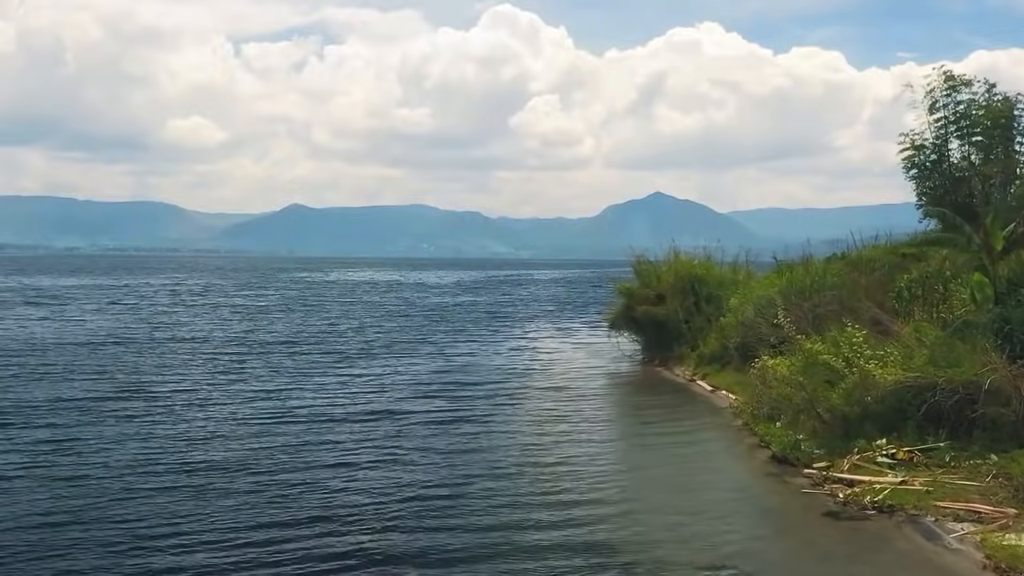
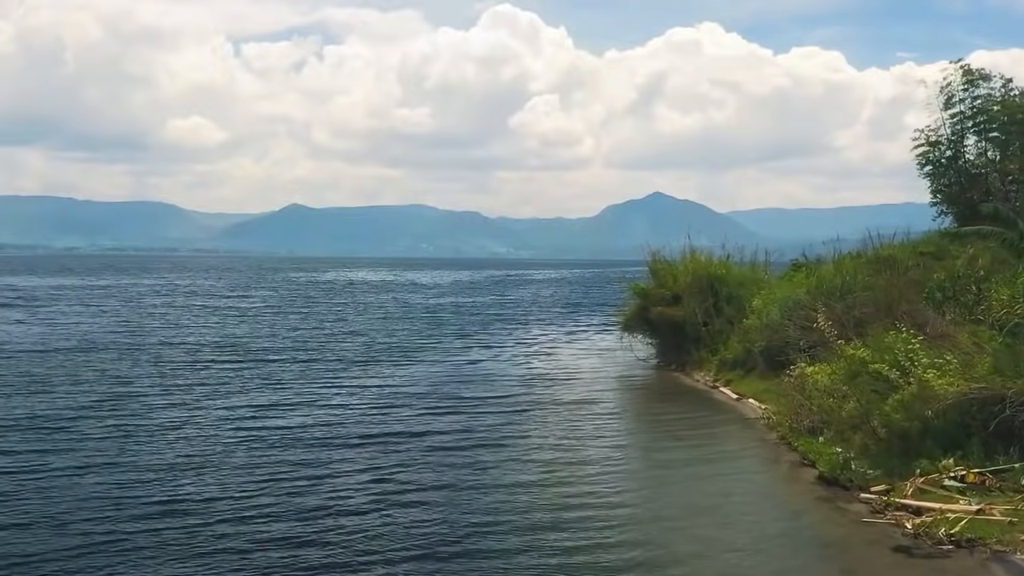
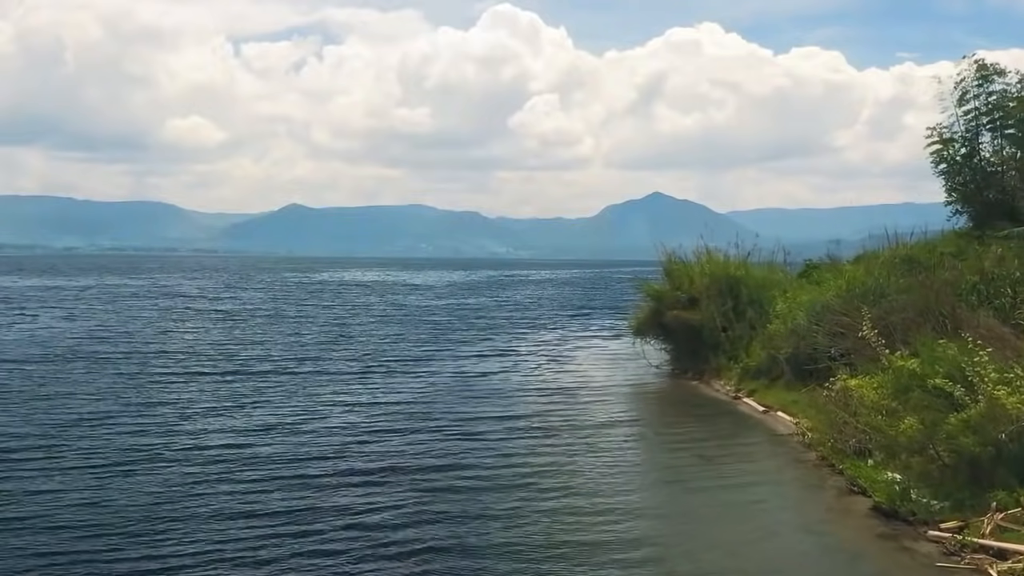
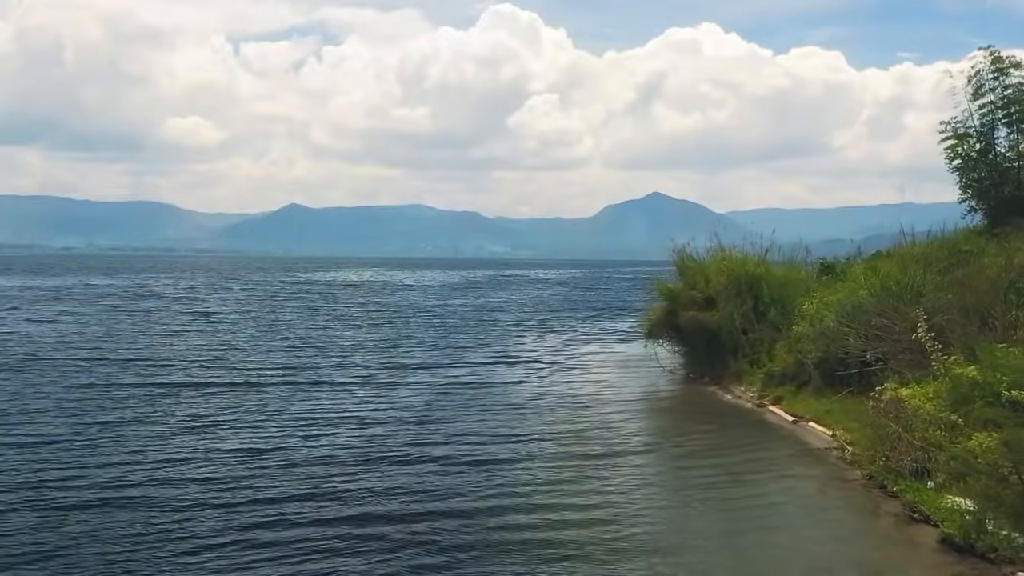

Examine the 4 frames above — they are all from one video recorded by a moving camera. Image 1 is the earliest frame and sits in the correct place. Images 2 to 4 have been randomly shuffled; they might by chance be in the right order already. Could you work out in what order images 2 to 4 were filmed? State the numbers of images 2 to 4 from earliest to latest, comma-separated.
2, 3, 4
